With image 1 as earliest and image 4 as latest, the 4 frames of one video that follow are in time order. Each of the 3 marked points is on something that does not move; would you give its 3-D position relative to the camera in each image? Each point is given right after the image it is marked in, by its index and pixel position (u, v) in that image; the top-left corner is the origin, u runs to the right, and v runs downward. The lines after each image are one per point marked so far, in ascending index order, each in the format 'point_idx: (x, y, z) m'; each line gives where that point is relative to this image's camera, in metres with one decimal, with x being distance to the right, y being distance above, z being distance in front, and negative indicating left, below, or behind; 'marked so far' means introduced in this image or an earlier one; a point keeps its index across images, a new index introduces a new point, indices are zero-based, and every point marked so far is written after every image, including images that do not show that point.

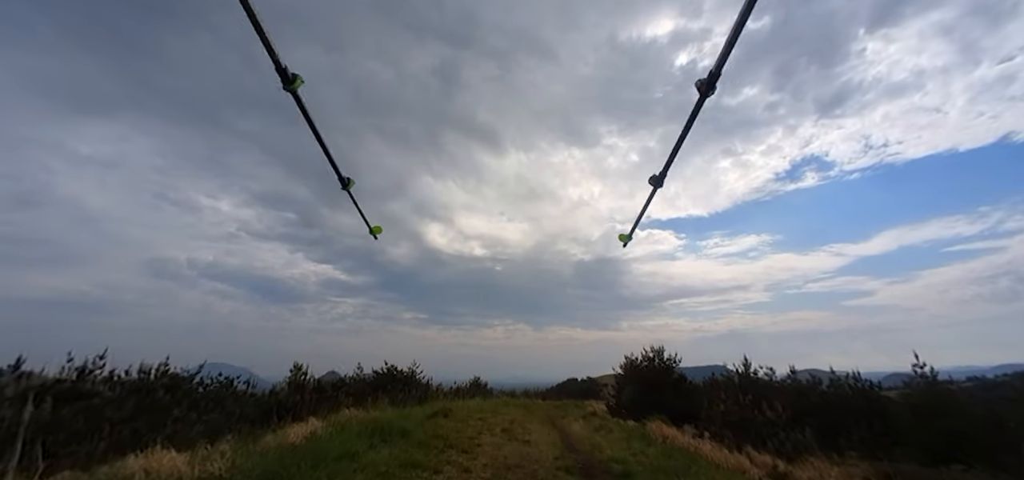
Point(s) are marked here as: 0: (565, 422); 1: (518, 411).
0: (+2.3, -7.6, +14.7) m
1: (+0.5, -7.9, +16.2) m
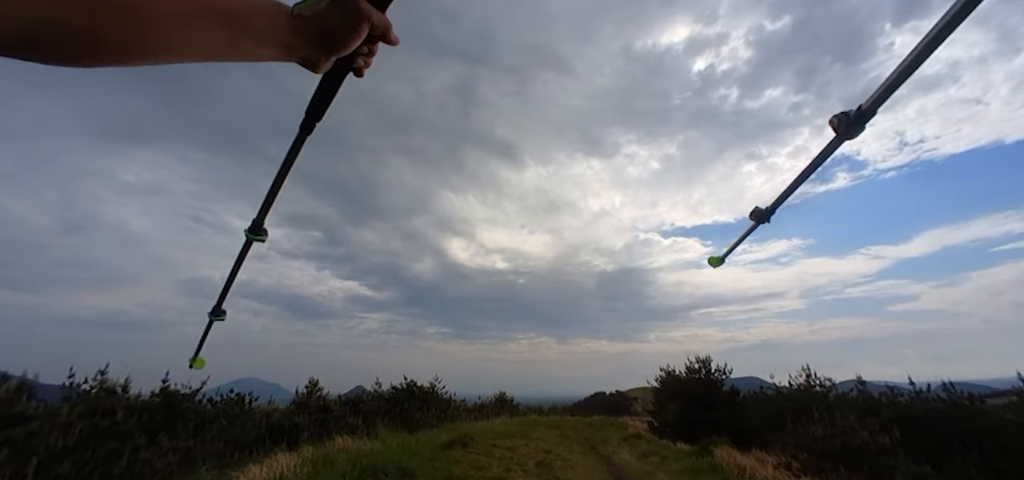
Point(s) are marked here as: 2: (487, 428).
0: (+3.4, -7.3, +12.4) m
1: (+1.7, -7.6, +14.0) m
2: (-0.9, -7.1, +13.3) m
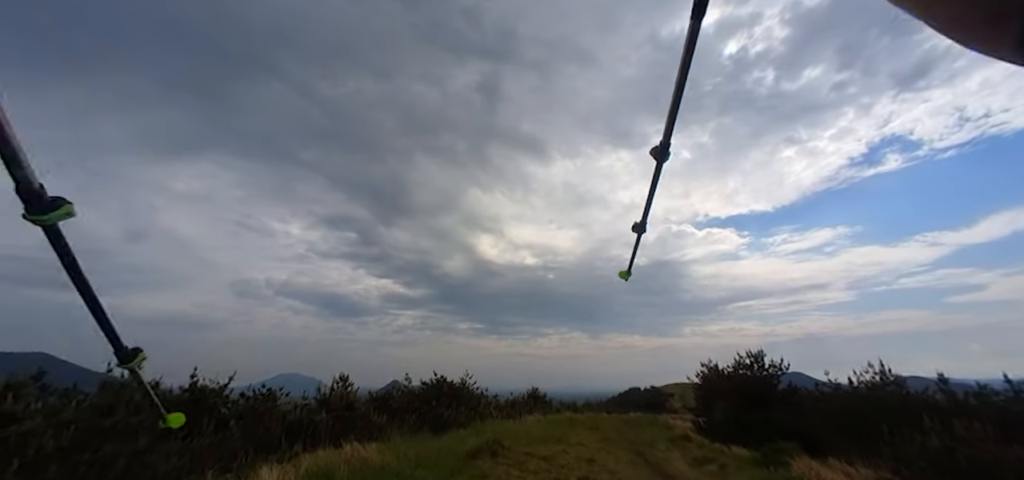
0: (+4.5, -6.6, +10.9) m
1: (+3.0, -7.0, +12.7) m
2: (+0.3, -6.5, +12.2) m
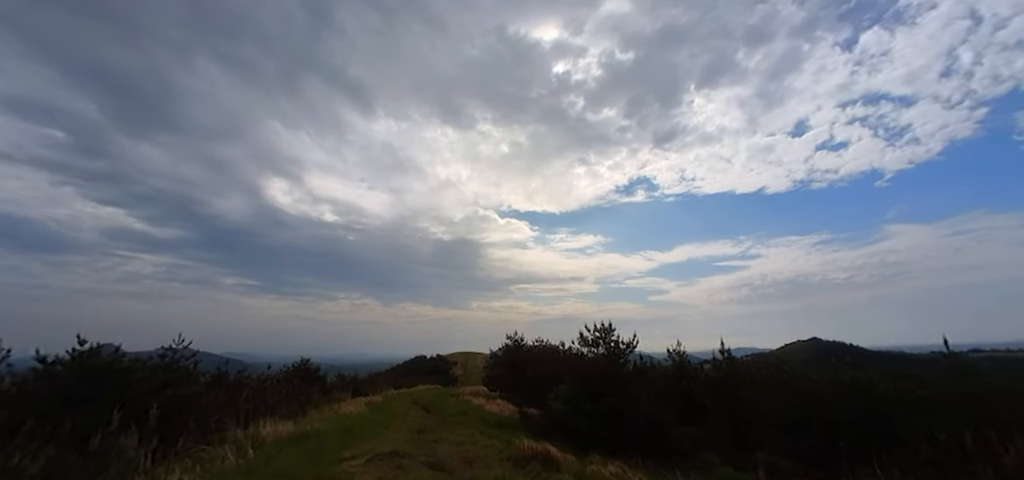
0: (+0.9, -3.9, +4.0) m
1: (-1.4, -3.8, +4.8) m
2: (-3.3, -2.9, +3.0) m
